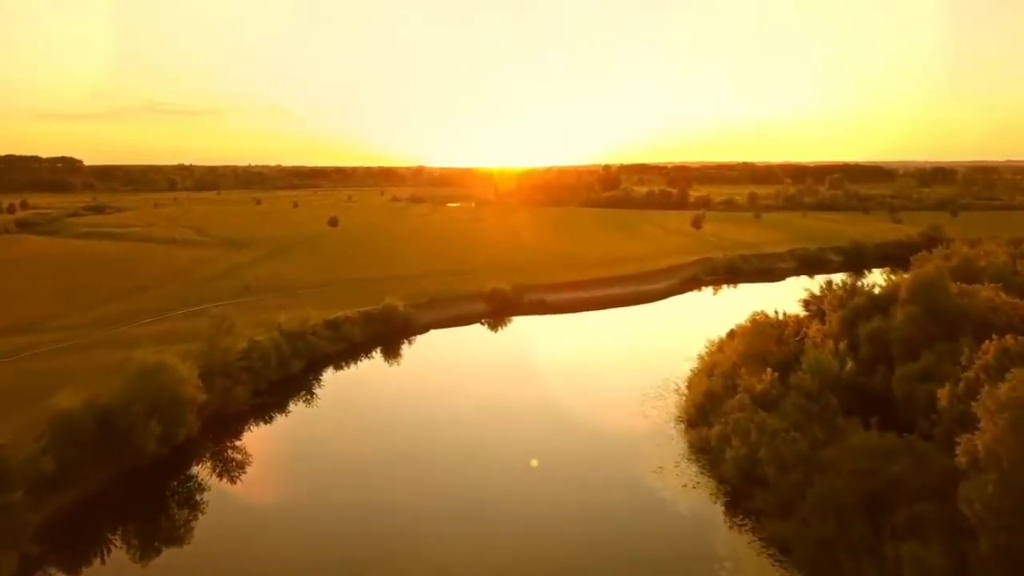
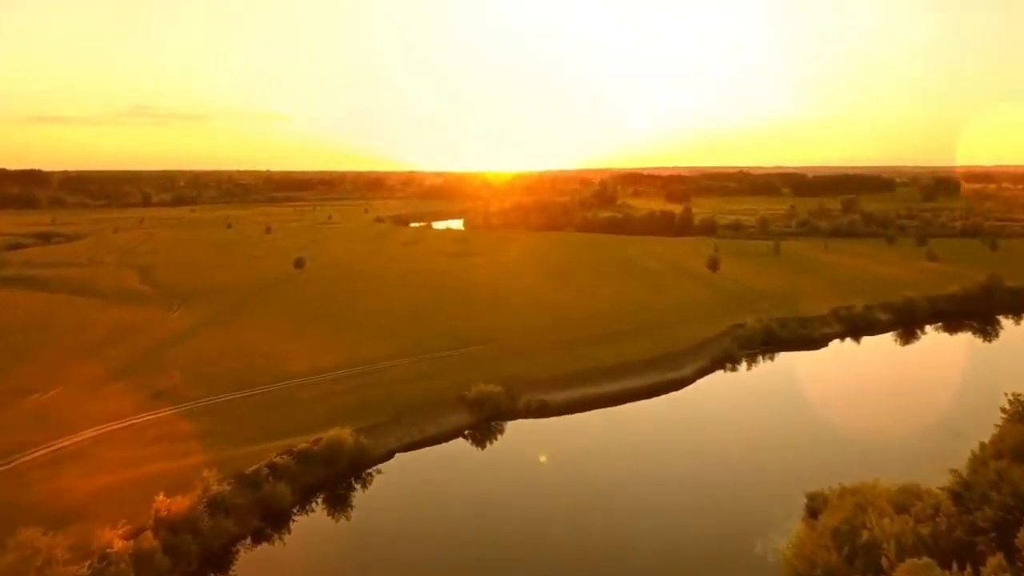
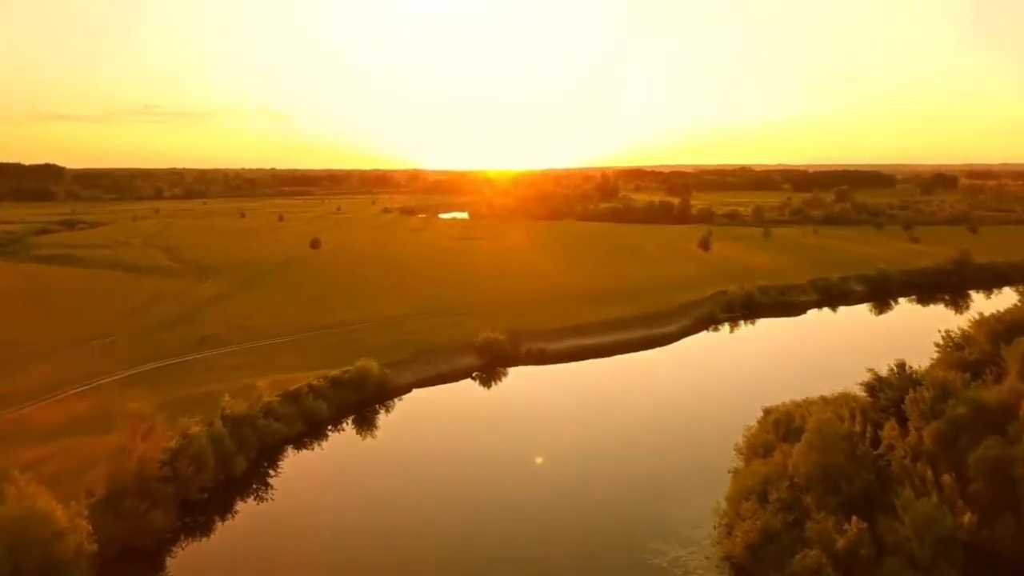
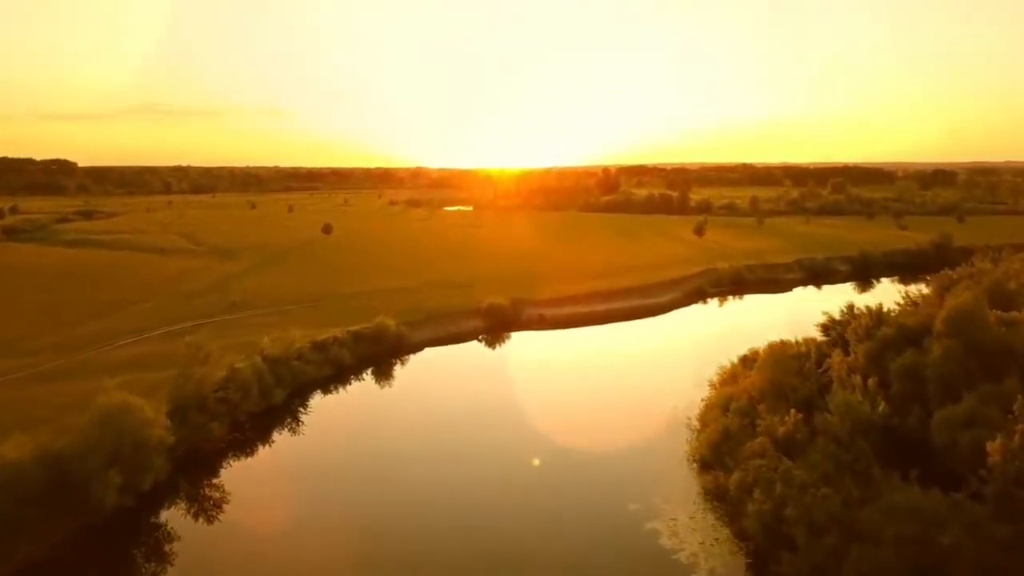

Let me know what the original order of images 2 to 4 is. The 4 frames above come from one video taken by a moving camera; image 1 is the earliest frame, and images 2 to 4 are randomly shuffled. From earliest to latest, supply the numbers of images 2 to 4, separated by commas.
4, 3, 2
